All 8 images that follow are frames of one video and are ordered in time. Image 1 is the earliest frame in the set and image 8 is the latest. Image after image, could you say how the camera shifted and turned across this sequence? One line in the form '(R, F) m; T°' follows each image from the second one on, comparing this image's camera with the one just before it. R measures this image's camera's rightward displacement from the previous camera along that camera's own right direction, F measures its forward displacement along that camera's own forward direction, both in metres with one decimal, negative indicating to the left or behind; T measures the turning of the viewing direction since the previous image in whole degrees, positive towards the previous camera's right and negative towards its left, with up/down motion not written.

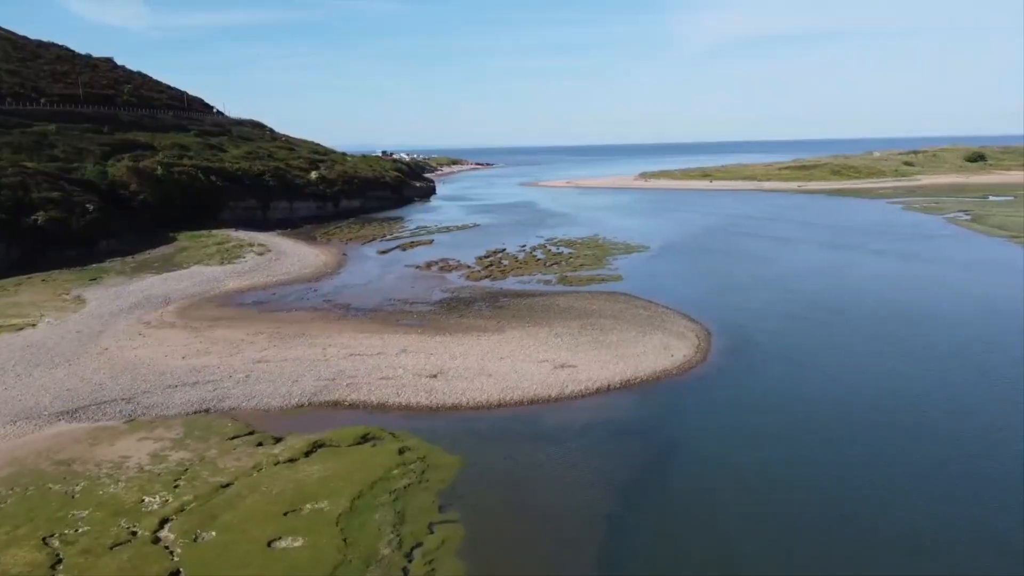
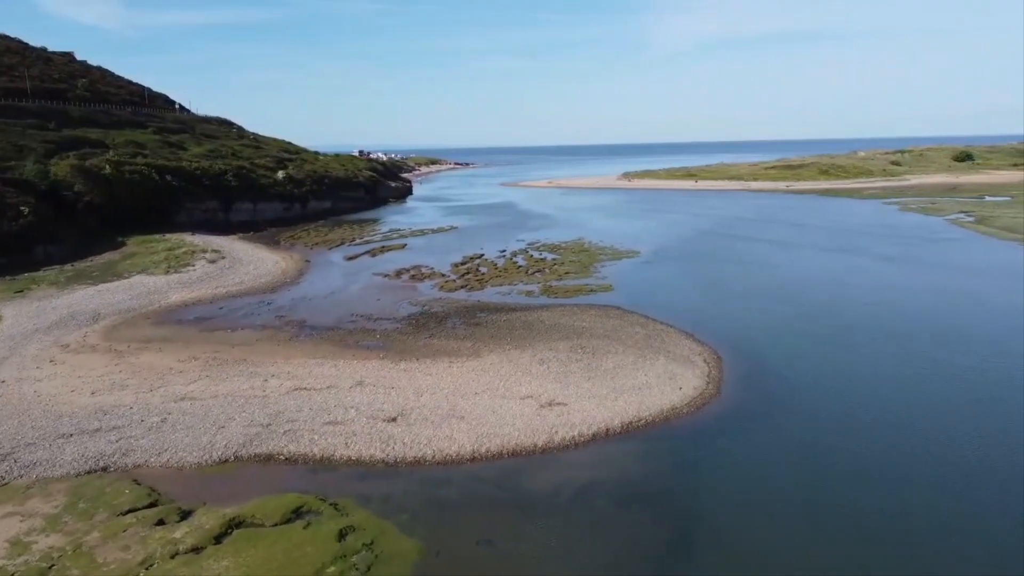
(+0.1, +3.6) m; +1°
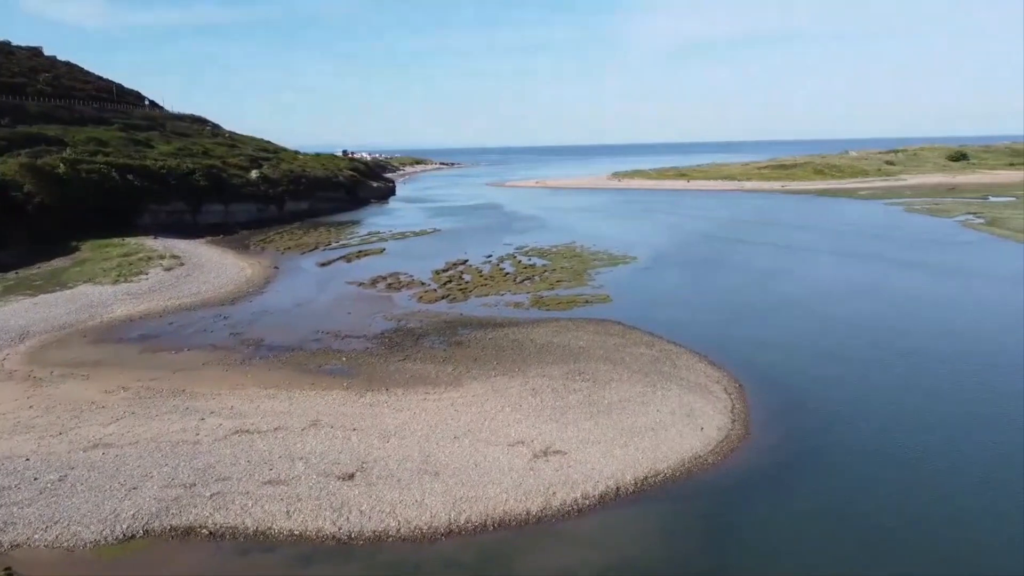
(0.0, +3.2) m; +1°
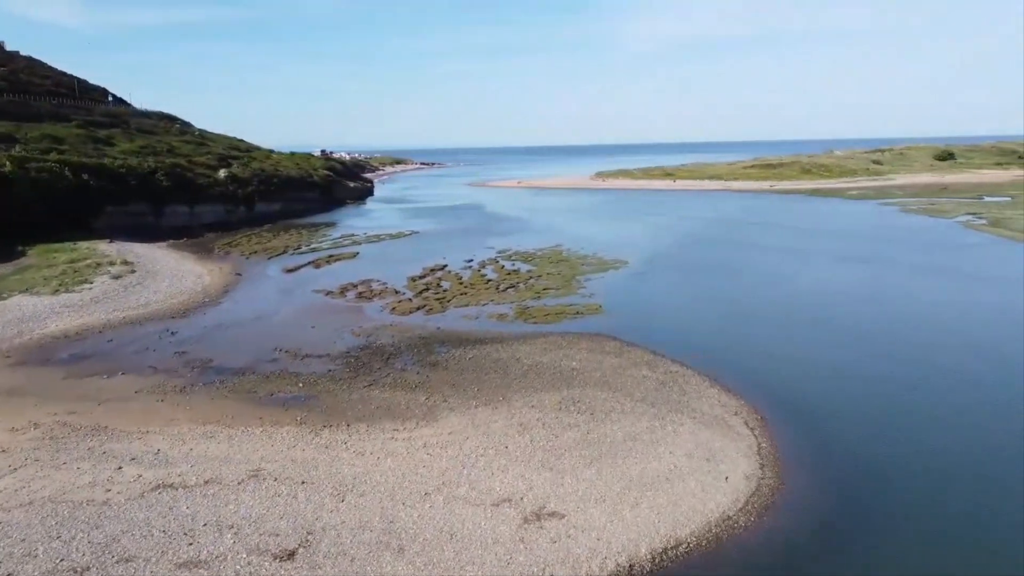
(0.0, +2.7) m; +1°
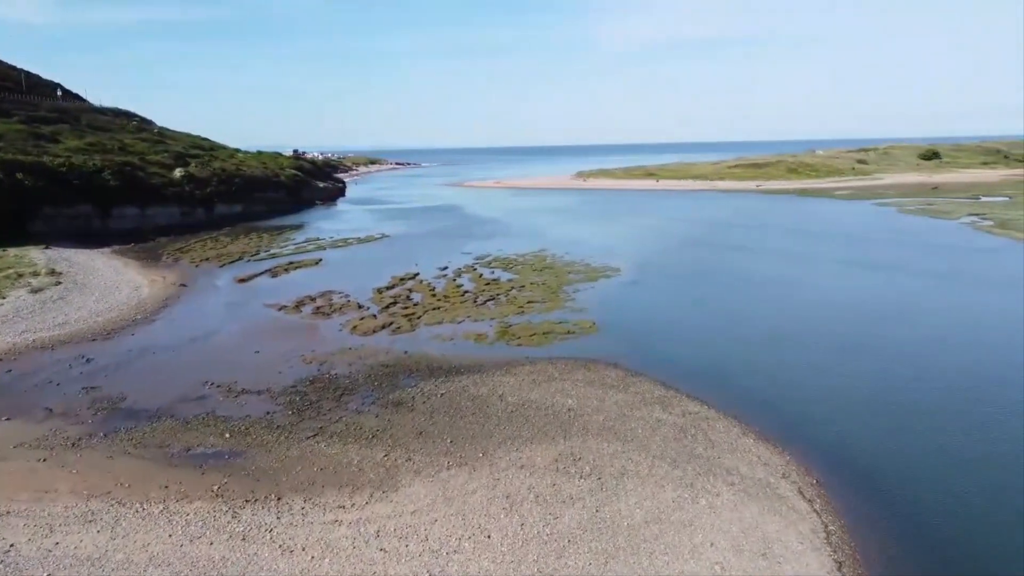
(-0.1, +3.6) m; +2°
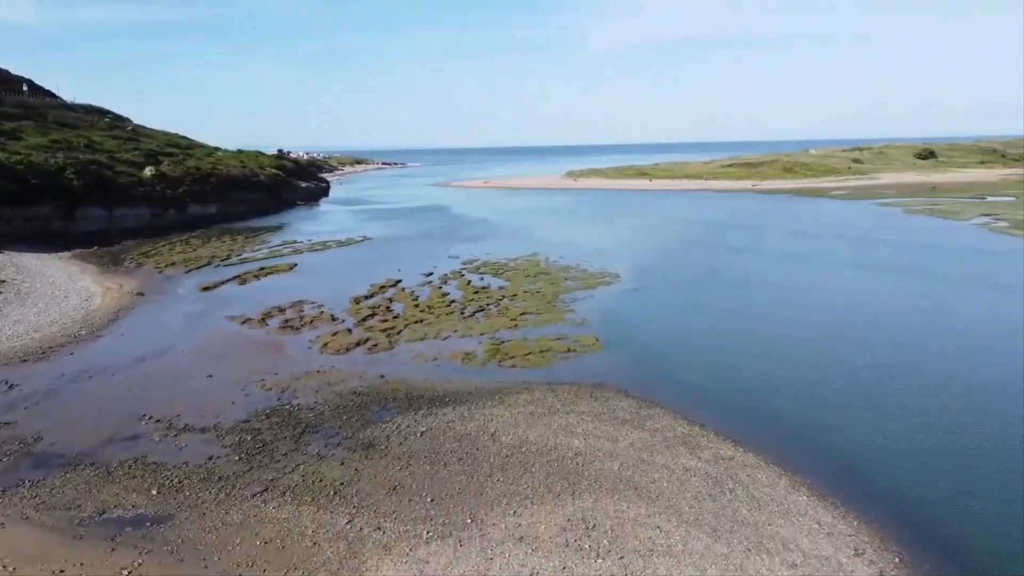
(-0.1, +2.7) m; +1°
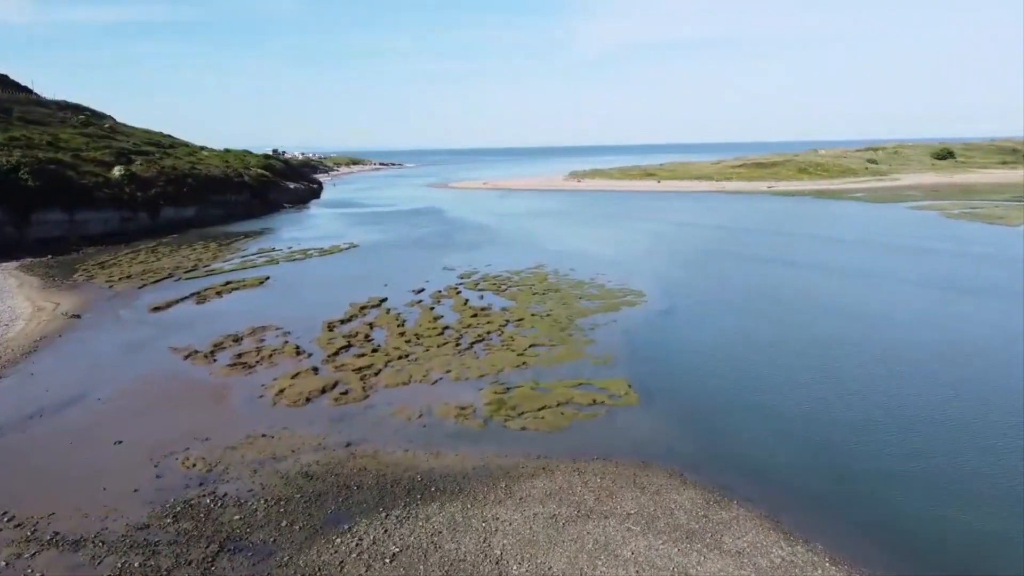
(-0.2, +4.5) m; 0°
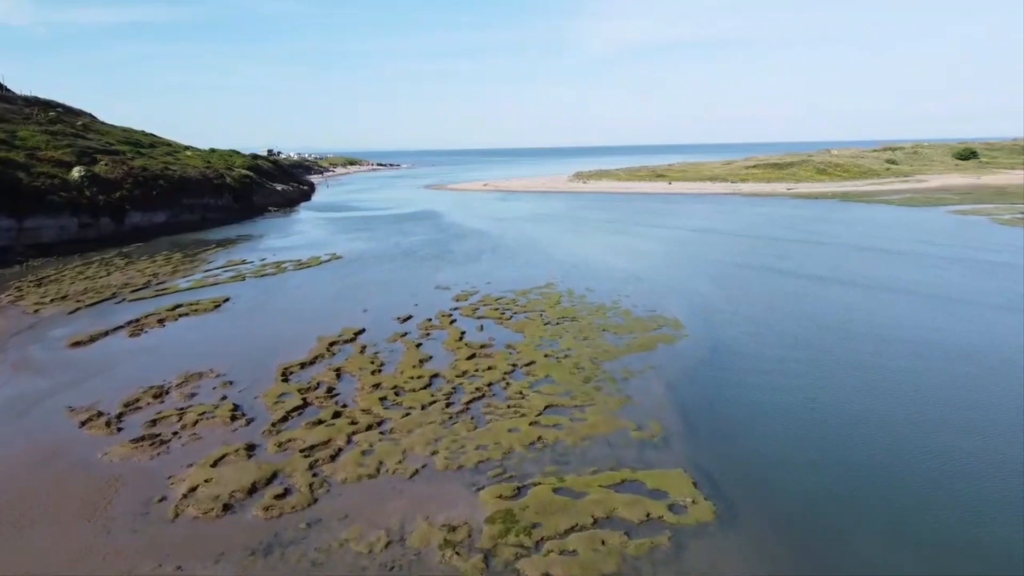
(-0.2, +4.9) m; 0°
